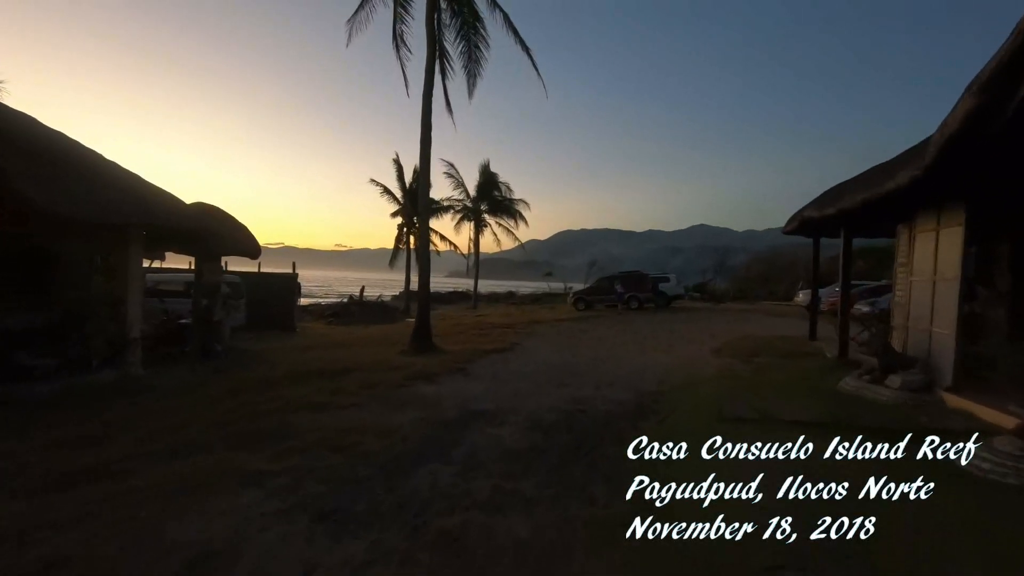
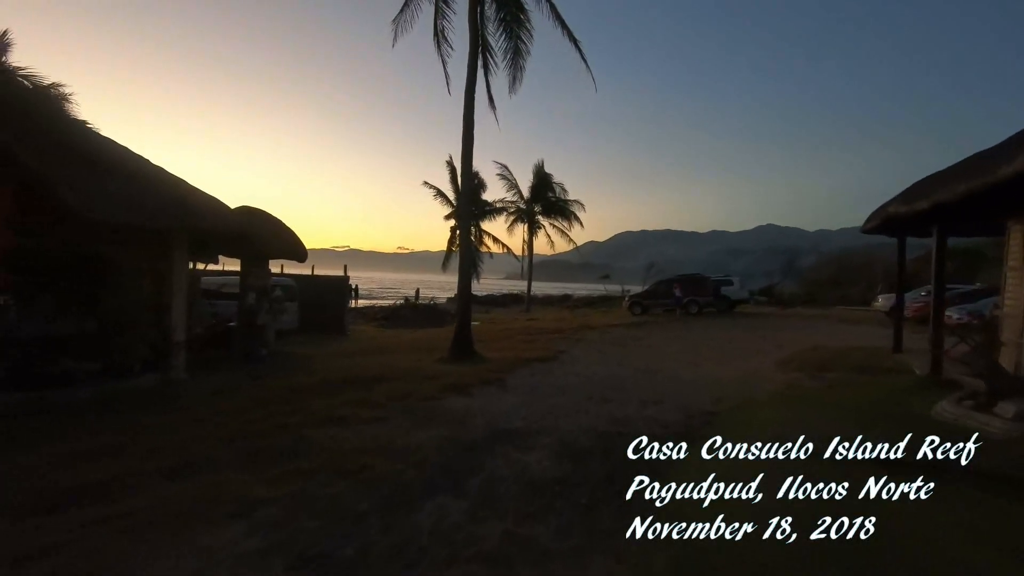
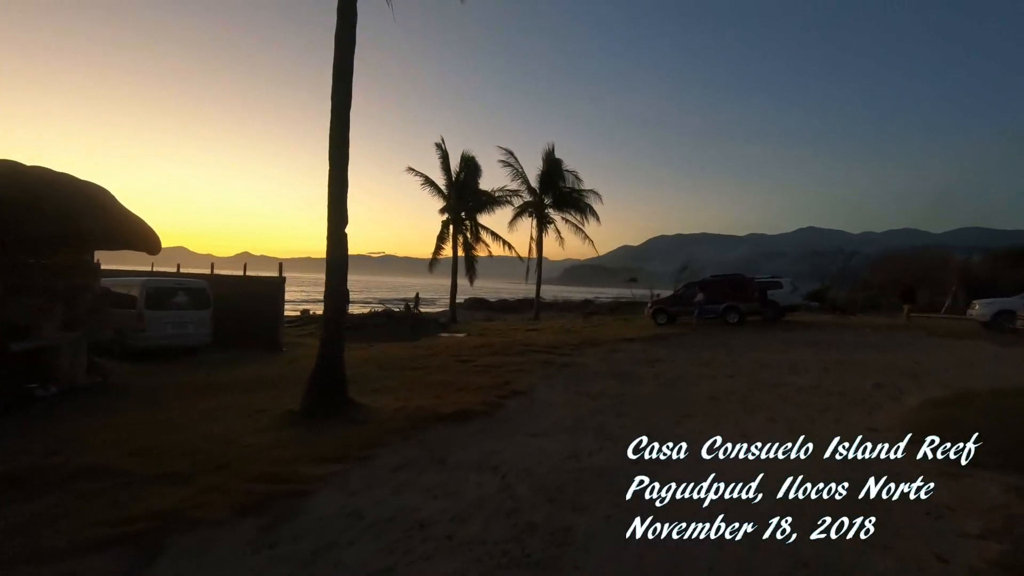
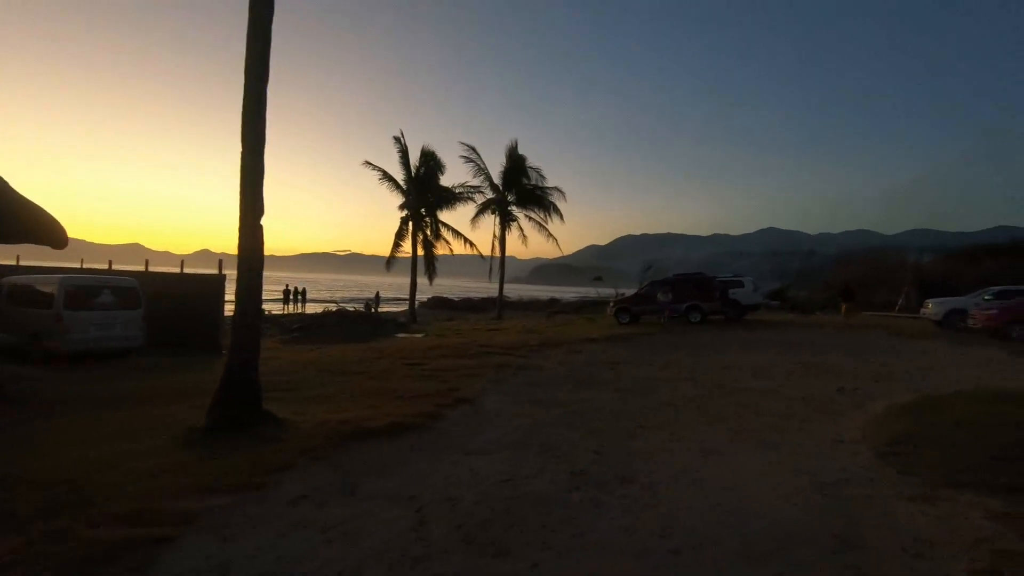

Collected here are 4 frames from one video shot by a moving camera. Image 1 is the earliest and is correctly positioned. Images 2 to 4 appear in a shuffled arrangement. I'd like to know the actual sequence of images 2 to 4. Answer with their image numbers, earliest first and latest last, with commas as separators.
2, 3, 4
